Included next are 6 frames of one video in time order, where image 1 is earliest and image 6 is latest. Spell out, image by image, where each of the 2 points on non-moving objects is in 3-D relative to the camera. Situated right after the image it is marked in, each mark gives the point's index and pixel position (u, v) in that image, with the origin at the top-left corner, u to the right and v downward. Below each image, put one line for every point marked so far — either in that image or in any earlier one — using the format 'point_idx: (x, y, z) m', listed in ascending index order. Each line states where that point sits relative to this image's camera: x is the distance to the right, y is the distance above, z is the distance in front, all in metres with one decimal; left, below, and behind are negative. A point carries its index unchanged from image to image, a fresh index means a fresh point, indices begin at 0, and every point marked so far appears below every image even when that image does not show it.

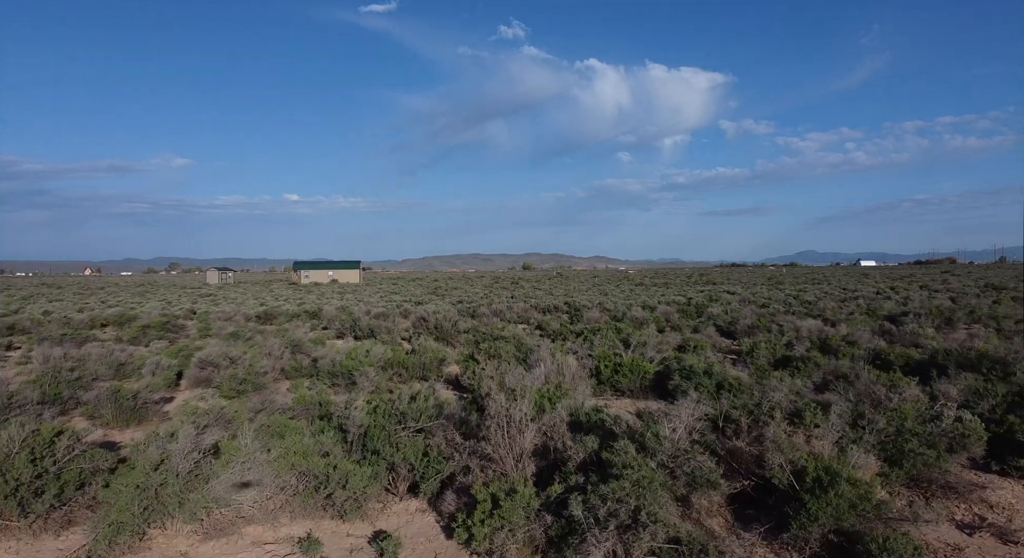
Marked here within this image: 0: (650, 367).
0: (+3.0, -1.9, +12.5) m
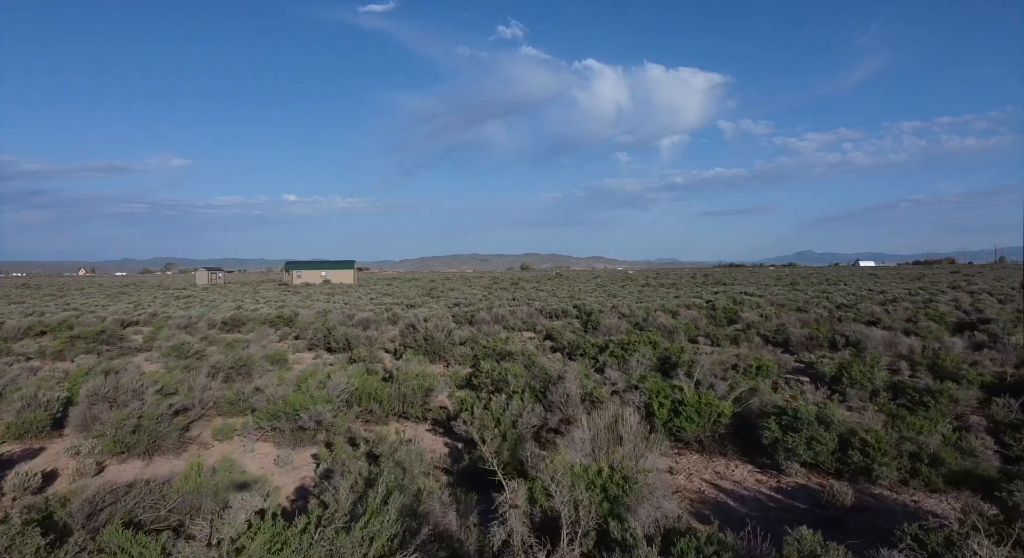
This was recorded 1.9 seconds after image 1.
0: (+3.2, -1.9, +8.8) m
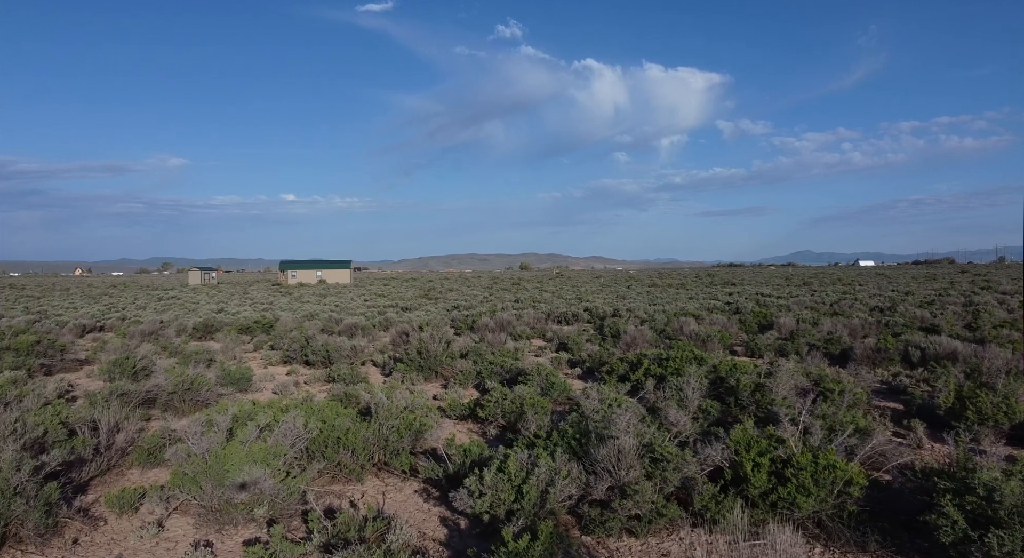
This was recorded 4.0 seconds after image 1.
0: (+3.4, -1.9, +6.2) m
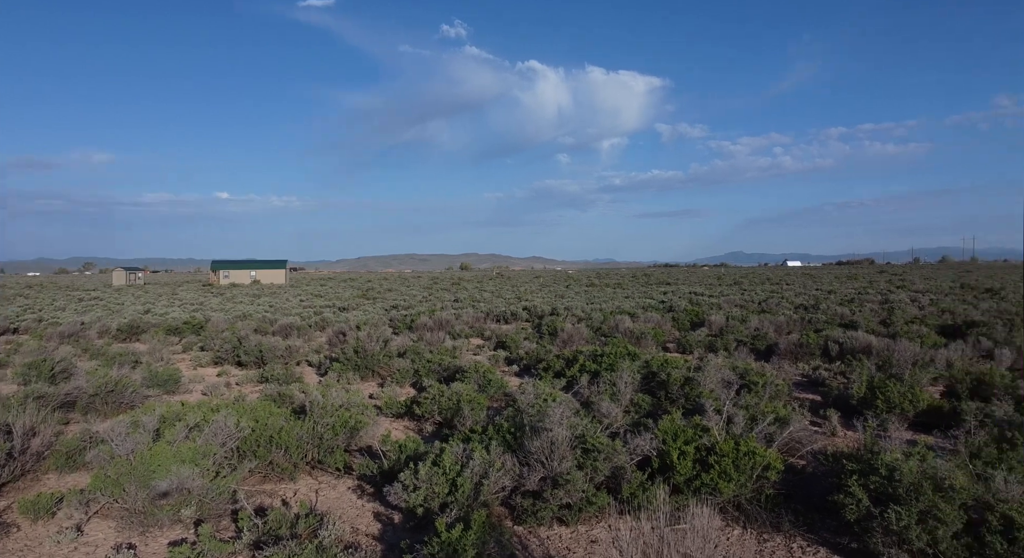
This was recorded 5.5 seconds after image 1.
0: (+2.8, -1.9, +6.5) m
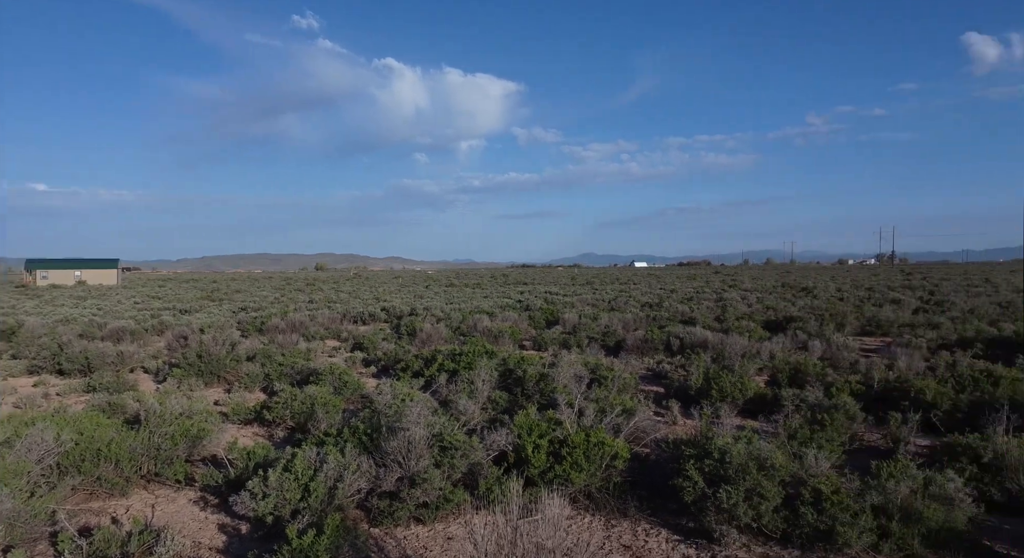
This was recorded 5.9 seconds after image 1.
0: (+1.2, -1.9, +6.8) m
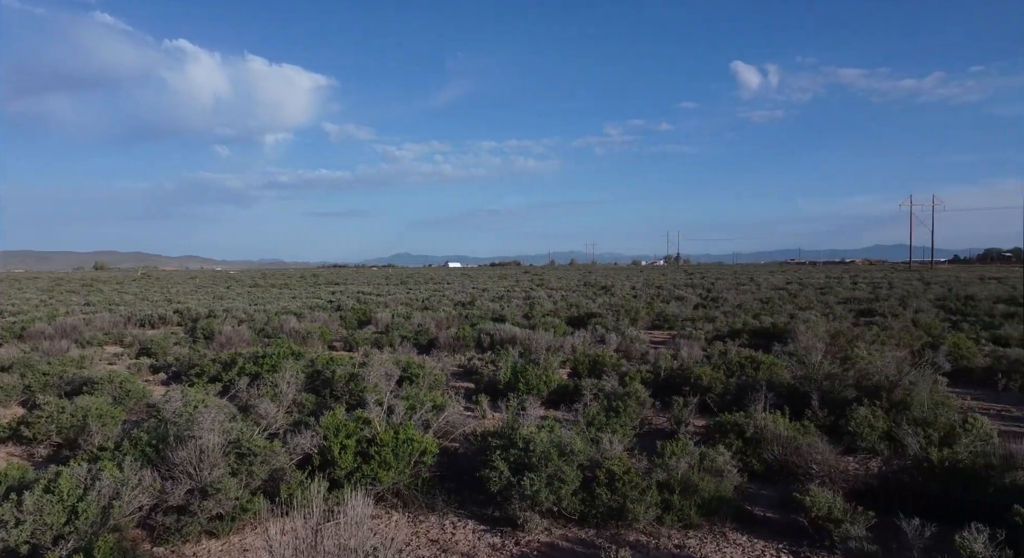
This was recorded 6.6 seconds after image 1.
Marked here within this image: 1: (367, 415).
0: (-1.0, -1.9, +6.9) m
1: (-1.8, -1.7, +7.5) m
